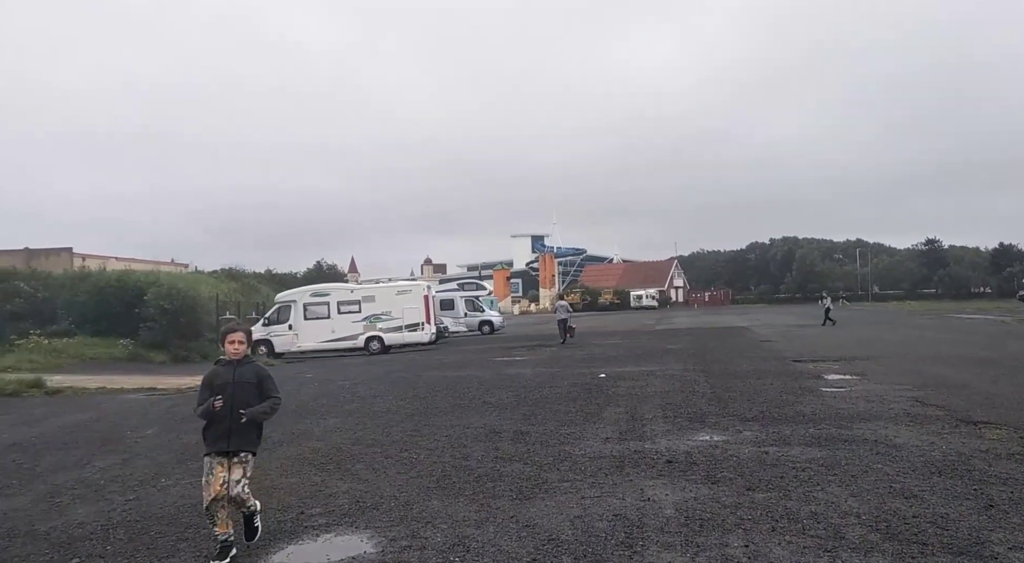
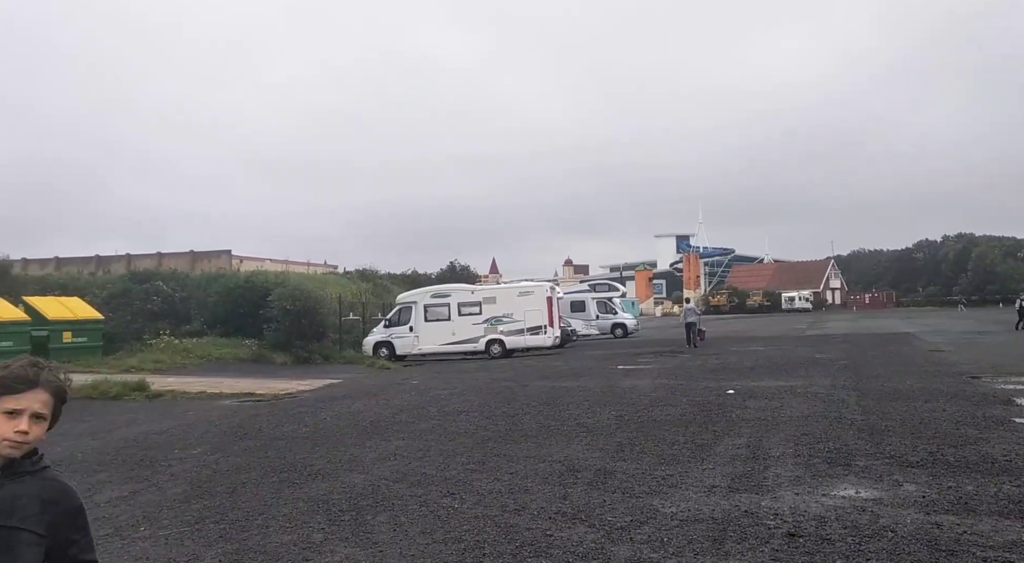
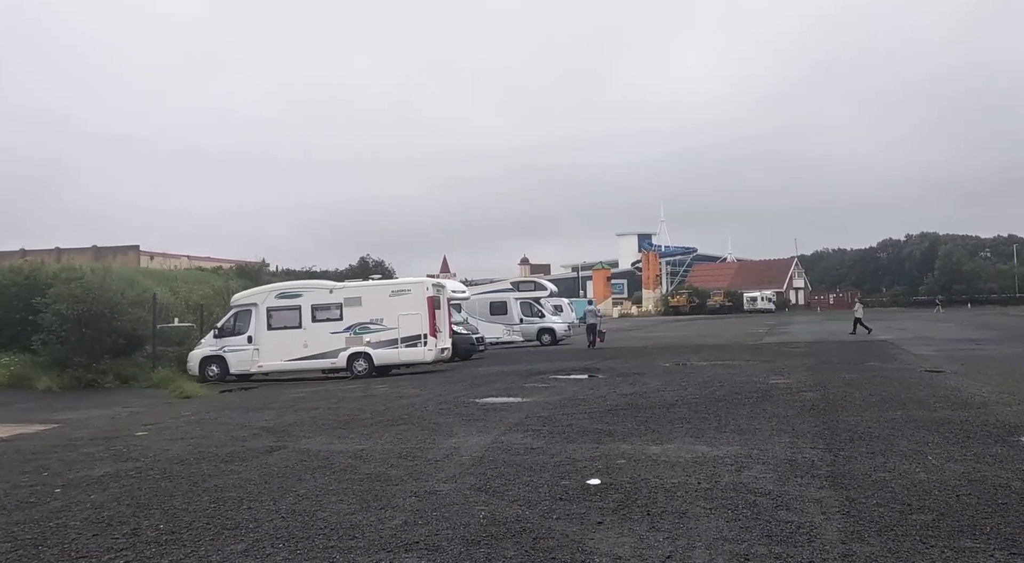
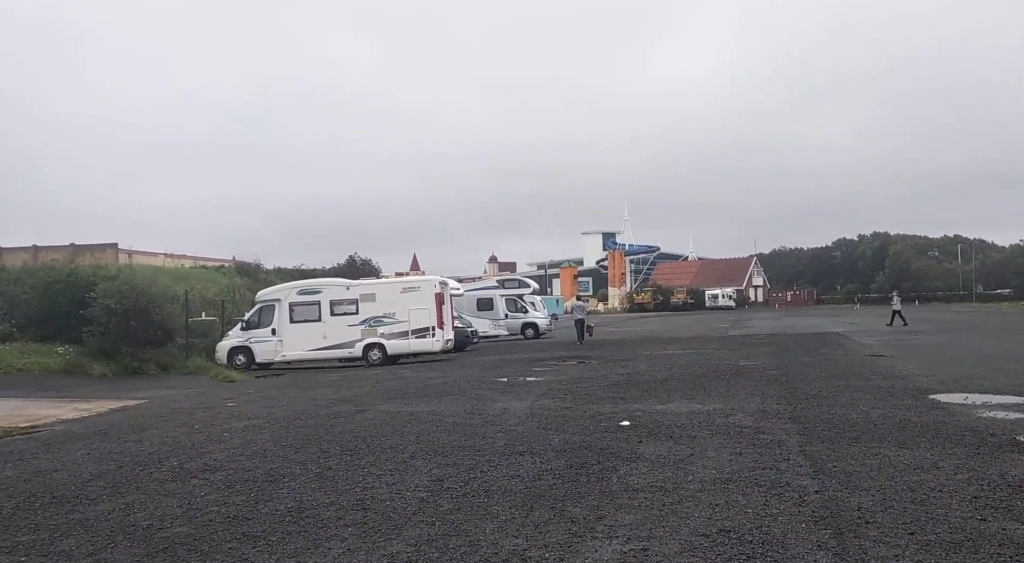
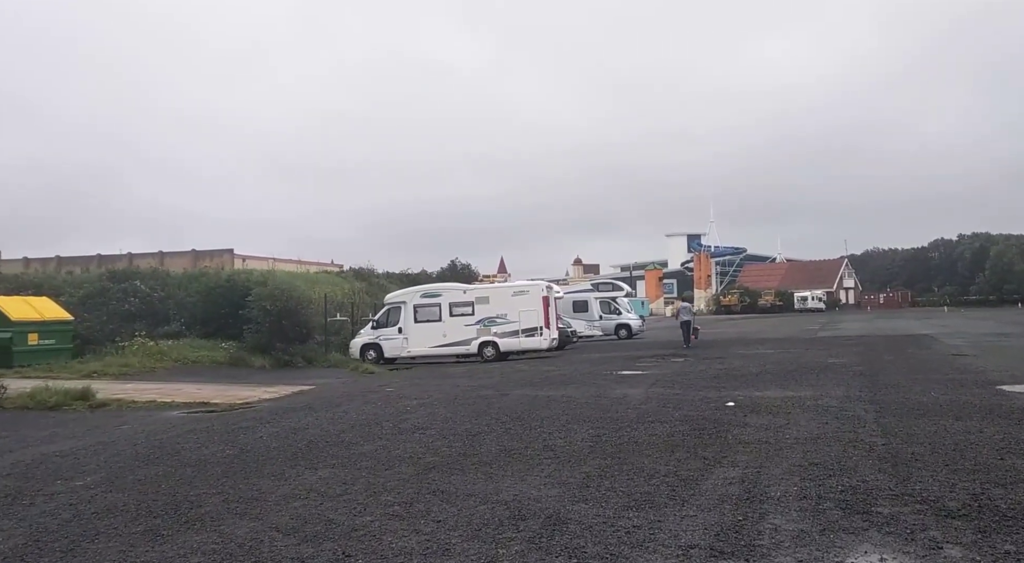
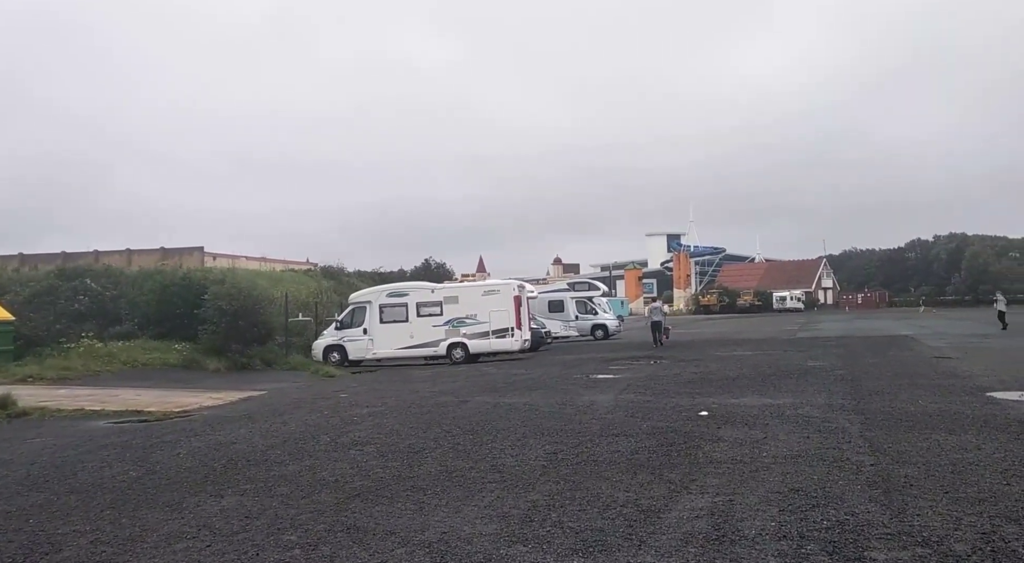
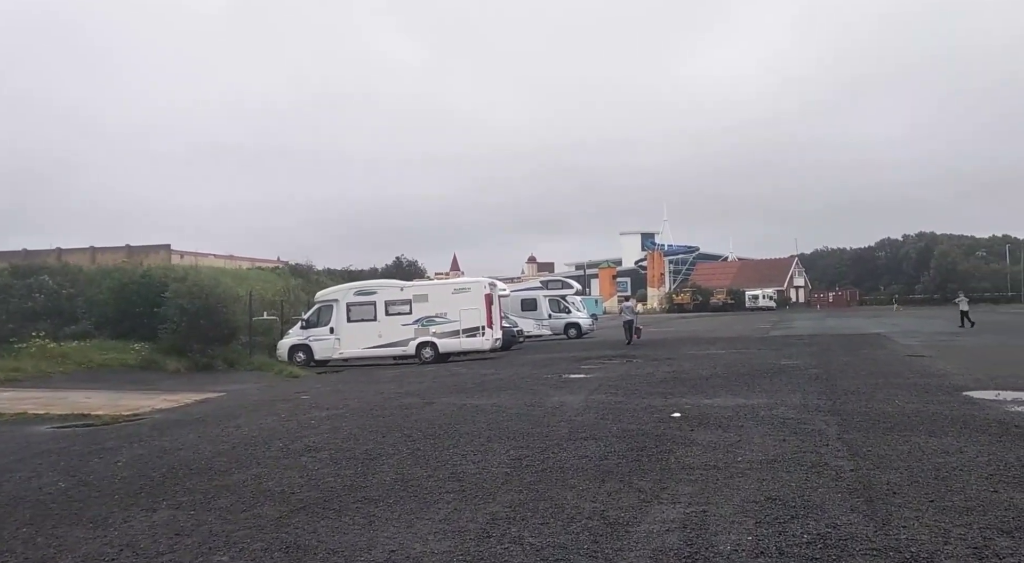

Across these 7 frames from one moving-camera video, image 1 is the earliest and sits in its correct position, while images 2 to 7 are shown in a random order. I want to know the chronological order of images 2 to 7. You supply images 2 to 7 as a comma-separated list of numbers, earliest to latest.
2, 5, 6, 7, 4, 3
